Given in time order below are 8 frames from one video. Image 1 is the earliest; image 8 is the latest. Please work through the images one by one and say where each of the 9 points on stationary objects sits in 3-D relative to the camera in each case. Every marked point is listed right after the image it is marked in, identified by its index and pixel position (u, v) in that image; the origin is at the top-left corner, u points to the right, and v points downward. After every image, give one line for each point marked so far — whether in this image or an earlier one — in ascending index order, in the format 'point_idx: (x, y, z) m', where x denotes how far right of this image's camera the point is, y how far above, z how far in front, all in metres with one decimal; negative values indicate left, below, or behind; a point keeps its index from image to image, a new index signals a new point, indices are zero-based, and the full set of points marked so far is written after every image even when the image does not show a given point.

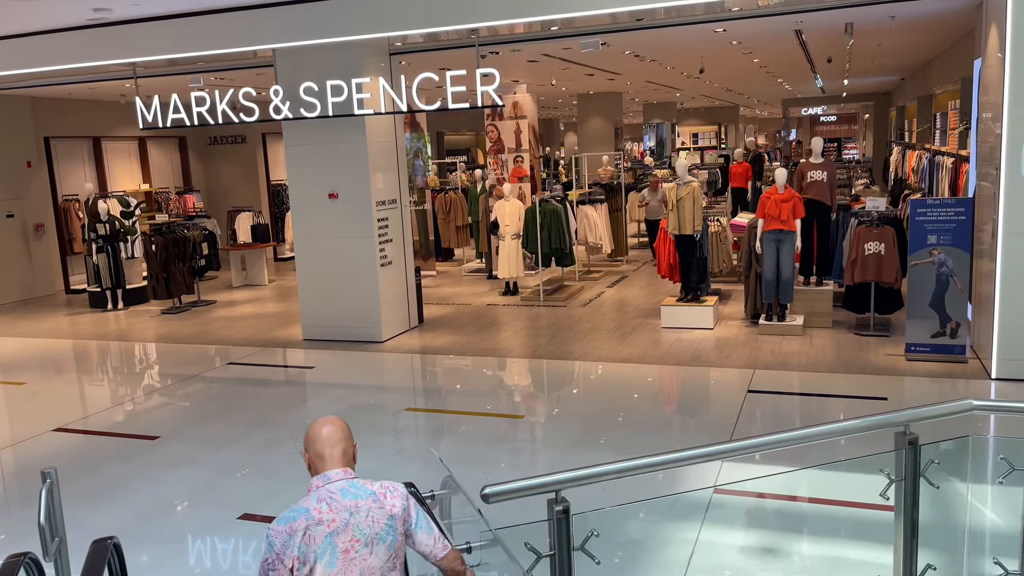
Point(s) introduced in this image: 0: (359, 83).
0: (-1.5, +2.0, +7.4) m
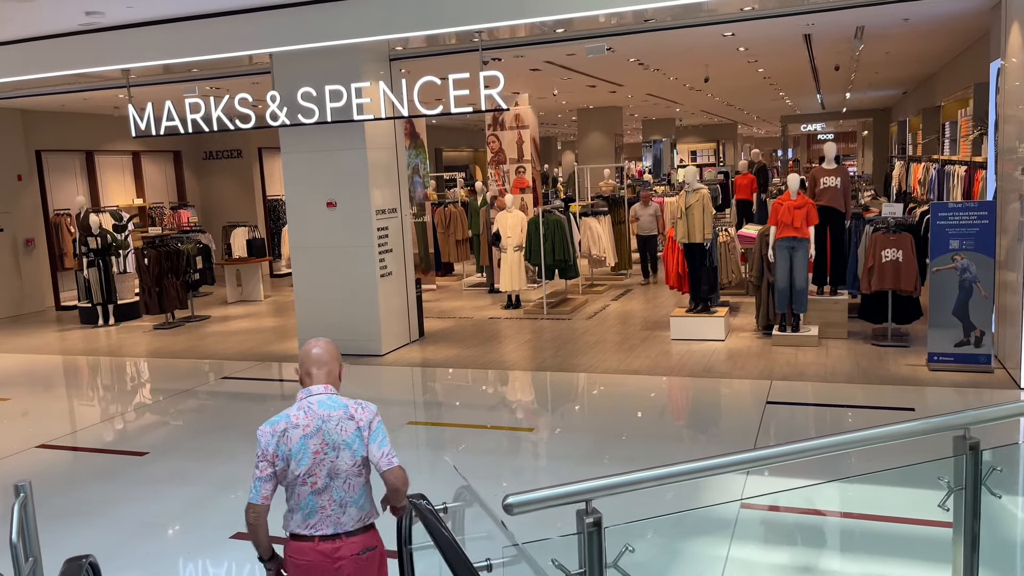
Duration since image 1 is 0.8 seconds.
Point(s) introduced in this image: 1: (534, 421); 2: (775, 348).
0: (-1.5, +1.9, +7.2) m
1: (+0.2, -1.0, +5.9) m
2: (+2.5, -0.6, +7.0) m
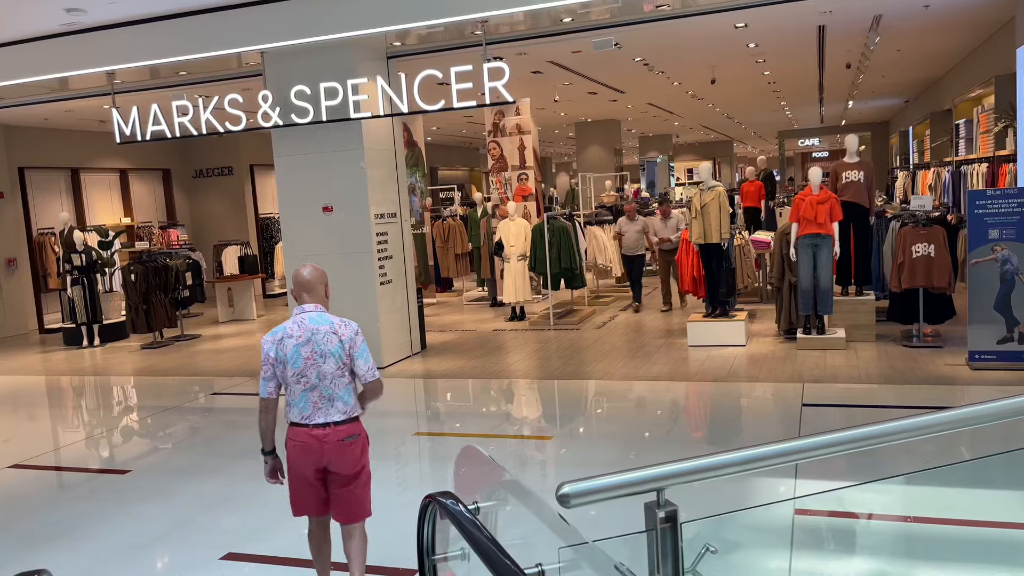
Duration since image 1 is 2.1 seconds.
0: (-1.4, +1.9, +6.8) m
1: (+0.3, -1.0, +5.5) m
2: (+2.5, -0.6, +6.6) m
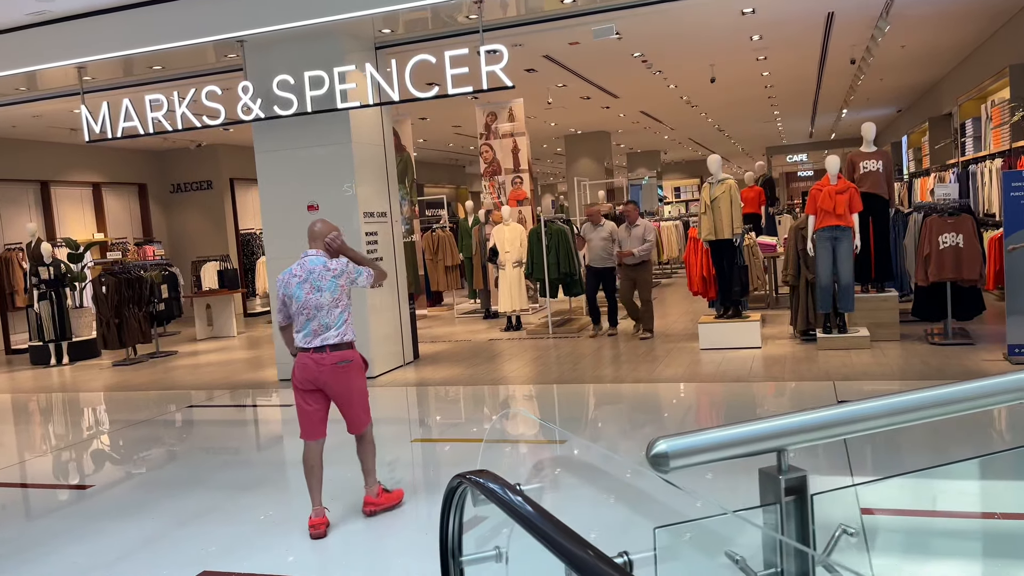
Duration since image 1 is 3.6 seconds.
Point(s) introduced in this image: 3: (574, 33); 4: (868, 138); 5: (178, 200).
0: (-1.5, +1.9, +6.4) m
1: (+0.4, -1.0, +5.0) m
2: (+2.6, -0.5, +6.2) m
3: (+0.6, +2.5, +7.2) m
4: (+3.0, +1.3, +6.3) m
5: (-6.3, +1.6, +14.1) m
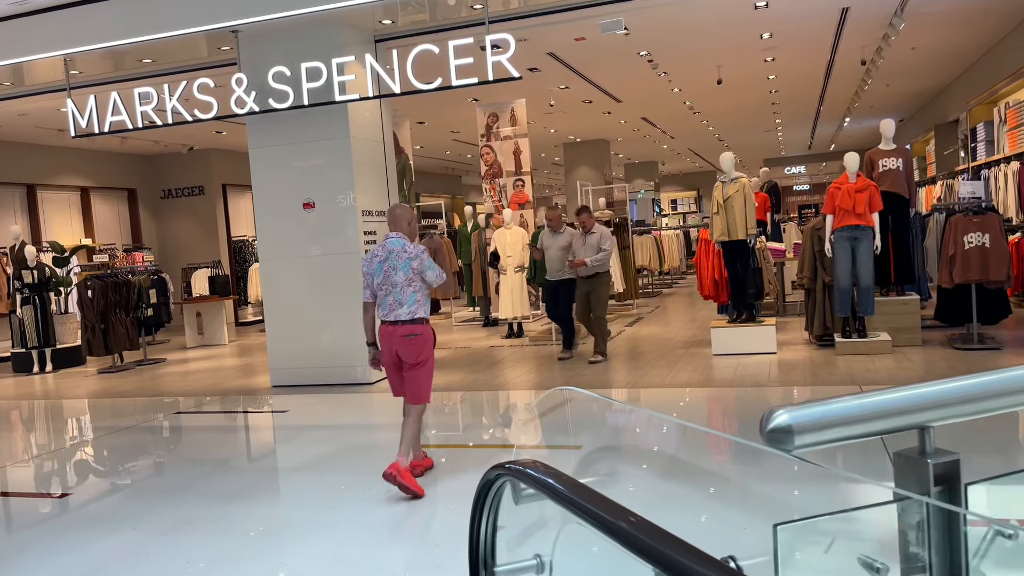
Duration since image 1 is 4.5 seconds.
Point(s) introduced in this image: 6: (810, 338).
0: (-1.4, +1.9, +6.2) m
1: (+0.4, -1.0, +4.7) m
2: (+2.6, -0.5, +5.9) m
3: (+0.7, +2.4, +7.0) m
4: (+3.0, +1.2, +6.0) m
5: (-6.3, +1.5, +13.7) m
6: (+2.6, -0.4, +6.6) m
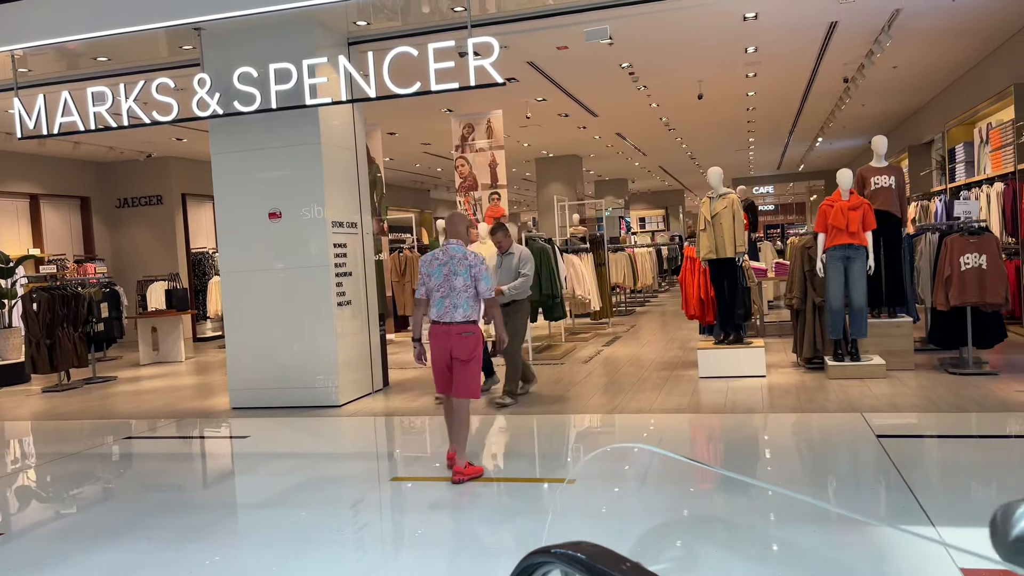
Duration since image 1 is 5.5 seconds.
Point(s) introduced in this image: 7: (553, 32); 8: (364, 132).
0: (-1.5, +1.7, +5.8) m
1: (+0.3, -1.1, +4.3) m
2: (+2.4, -0.7, +5.7) m
3: (+0.5, +2.3, +6.8) m
4: (+2.9, +1.1, +5.9) m
5: (-6.8, +1.3, +13.1) m
6: (+2.4, -0.6, +6.4) m
7: (+0.4, +2.3, +6.7) m
8: (-1.4, +1.4, +6.9) m
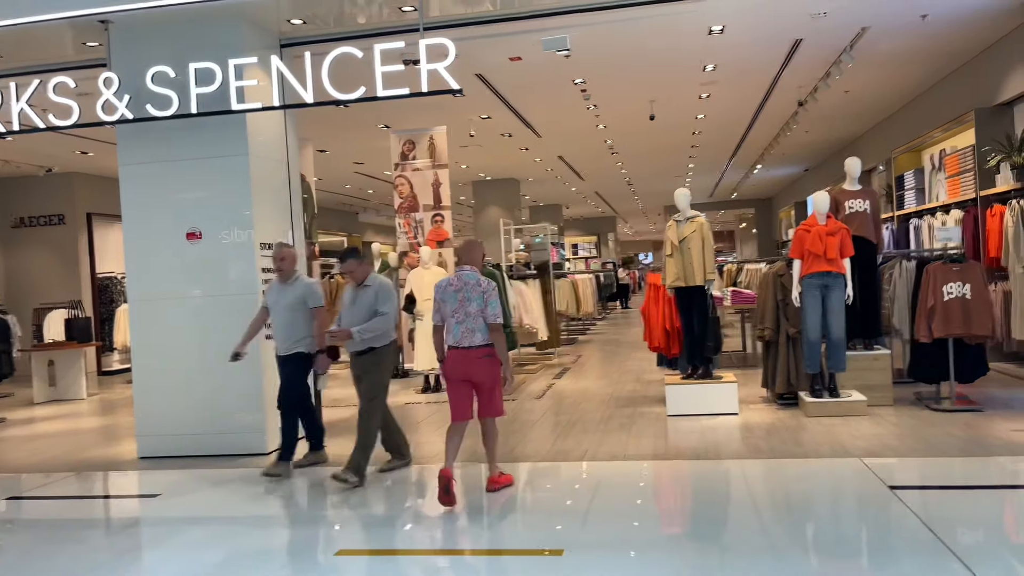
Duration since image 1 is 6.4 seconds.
0: (-1.9, +1.5, +5.1) m
1: (+0.1, -1.2, +3.7) m
2: (+2.1, -0.9, +5.3) m
3: (+0.1, +2.0, +6.3) m
4: (+2.5, +0.9, +5.6) m
5: (-7.8, +0.8, +11.9) m
6: (+2.1, -0.9, +6.0) m
7: (0.0, +2.0, +6.2) m
8: (-1.8, +1.2, +6.2) m
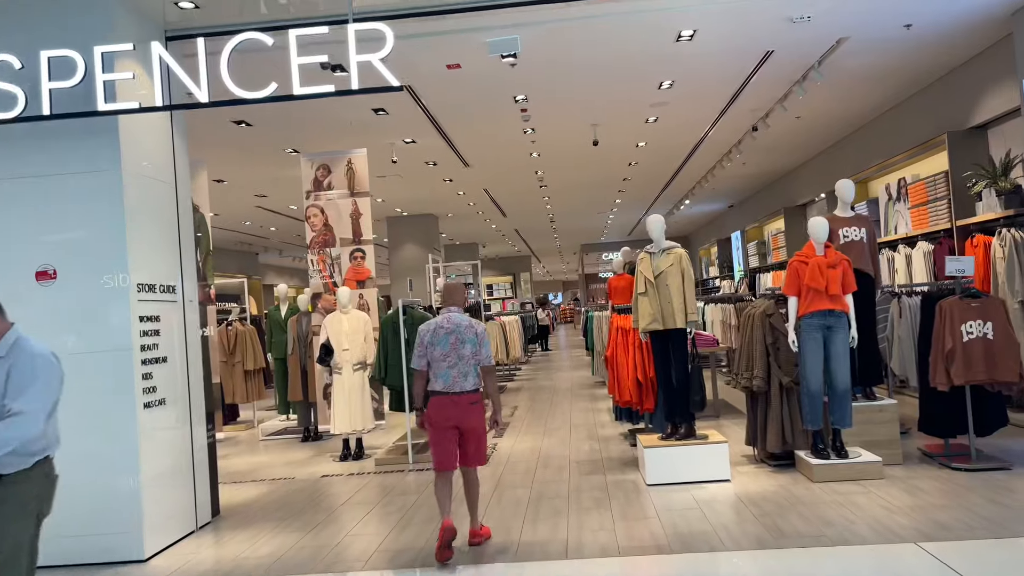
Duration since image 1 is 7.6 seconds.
0: (-2.1, +1.2, +3.9) m
1: (+0.1, -1.4, +2.7) m
2: (+1.9, -1.2, +4.5) m
3: (-0.4, +1.7, +5.4) m
4: (+2.2, +0.6, +4.9) m
5: (-8.9, +0.1, +9.9) m
6: (+1.7, -1.2, +5.2) m
7: (-0.5, +1.7, +5.3) m
8: (-2.2, +0.8, +5.1) m
